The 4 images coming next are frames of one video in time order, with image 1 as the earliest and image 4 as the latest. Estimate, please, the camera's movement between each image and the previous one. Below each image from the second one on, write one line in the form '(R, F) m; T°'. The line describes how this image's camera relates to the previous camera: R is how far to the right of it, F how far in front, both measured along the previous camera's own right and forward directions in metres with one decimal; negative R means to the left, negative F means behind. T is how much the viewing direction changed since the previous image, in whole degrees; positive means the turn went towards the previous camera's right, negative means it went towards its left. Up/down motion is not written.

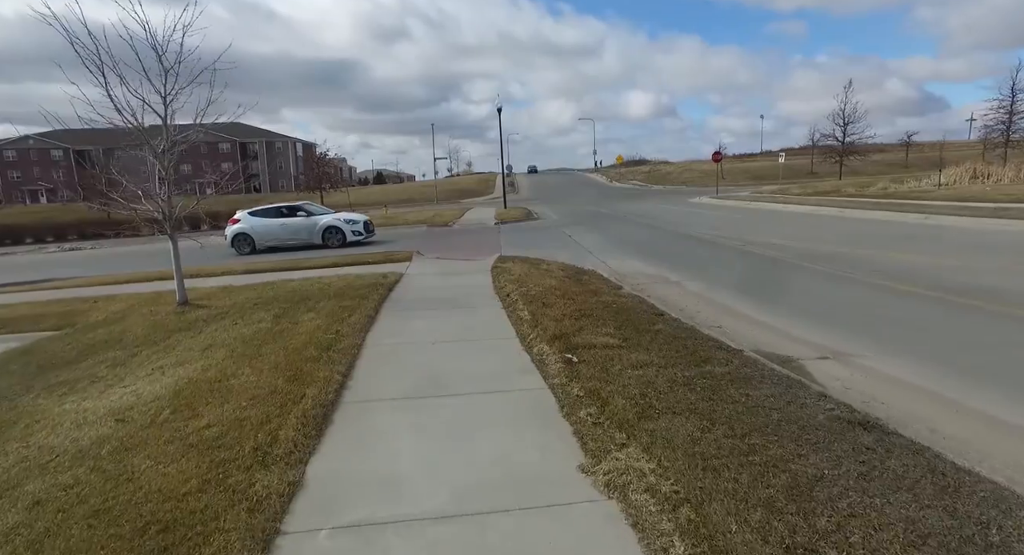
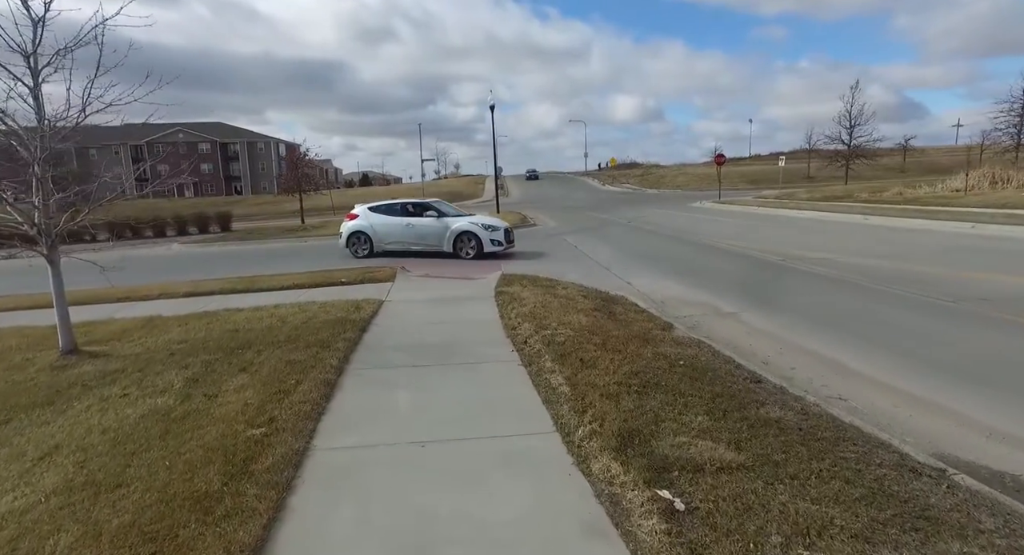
(-0.3, +2.3) m; +1°
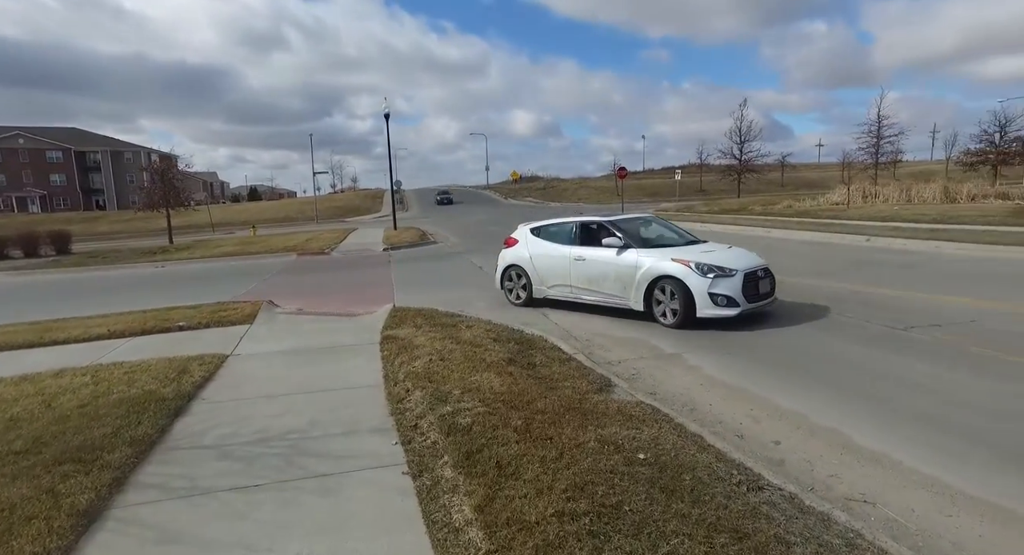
(+0.2, +1.8) m; +9°
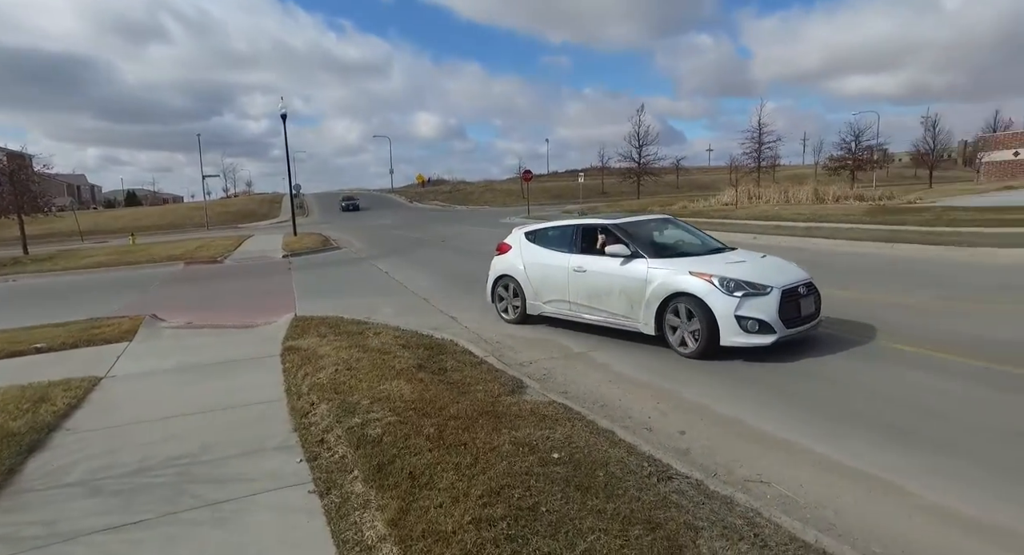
(0.0, +0.1) m; +9°
